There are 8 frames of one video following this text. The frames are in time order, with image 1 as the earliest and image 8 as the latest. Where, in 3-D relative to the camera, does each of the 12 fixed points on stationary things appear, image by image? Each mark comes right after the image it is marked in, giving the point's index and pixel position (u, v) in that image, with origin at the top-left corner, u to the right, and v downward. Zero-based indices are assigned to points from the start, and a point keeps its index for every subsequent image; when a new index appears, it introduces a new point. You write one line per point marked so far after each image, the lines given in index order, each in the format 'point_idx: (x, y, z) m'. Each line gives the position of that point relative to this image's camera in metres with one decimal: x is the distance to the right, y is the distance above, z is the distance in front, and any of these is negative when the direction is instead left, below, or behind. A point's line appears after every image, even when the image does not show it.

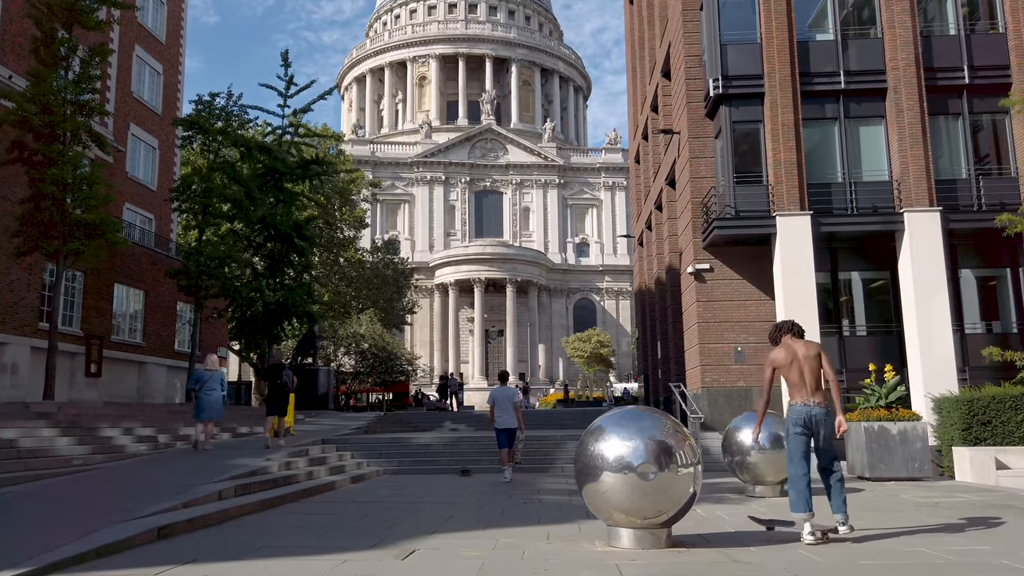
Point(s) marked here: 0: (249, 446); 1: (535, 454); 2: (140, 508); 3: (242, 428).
0: (-5.1, -3.1, +15.3) m
1: (+0.4, -3.3, +15.6) m
2: (-3.8, -2.3, +8.1) m
3: (-6.7, -3.5, +19.5) m
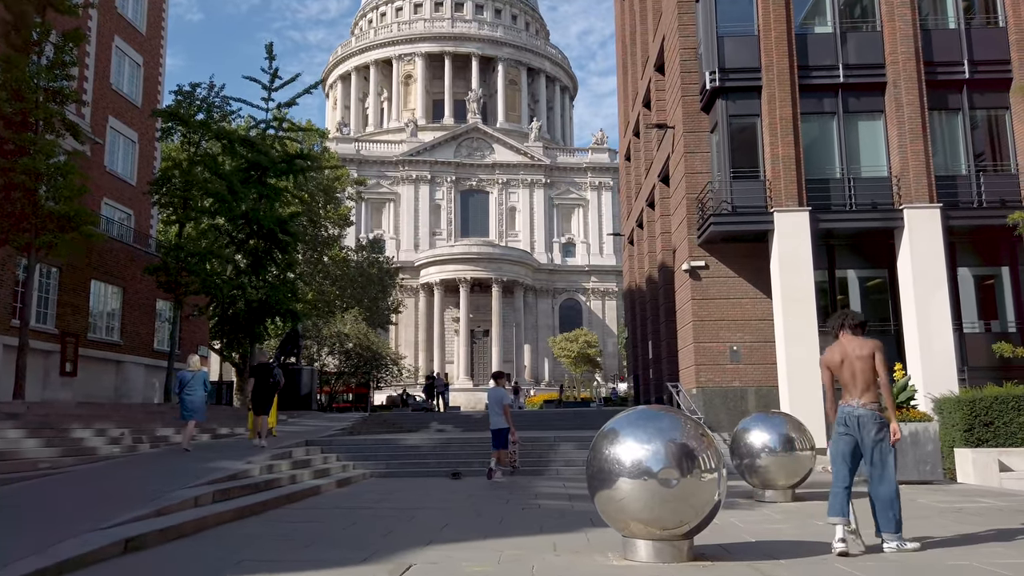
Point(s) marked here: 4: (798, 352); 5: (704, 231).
0: (-5.2, -3.0, +14.6) m
1: (+0.3, -3.2, +15.0) m
2: (-3.8, -2.2, +7.5) m
3: (-6.9, -3.4, +18.8) m
4: (+6.6, -1.5, +18.4) m
5: (+4.9, +1.4, +20.0) m
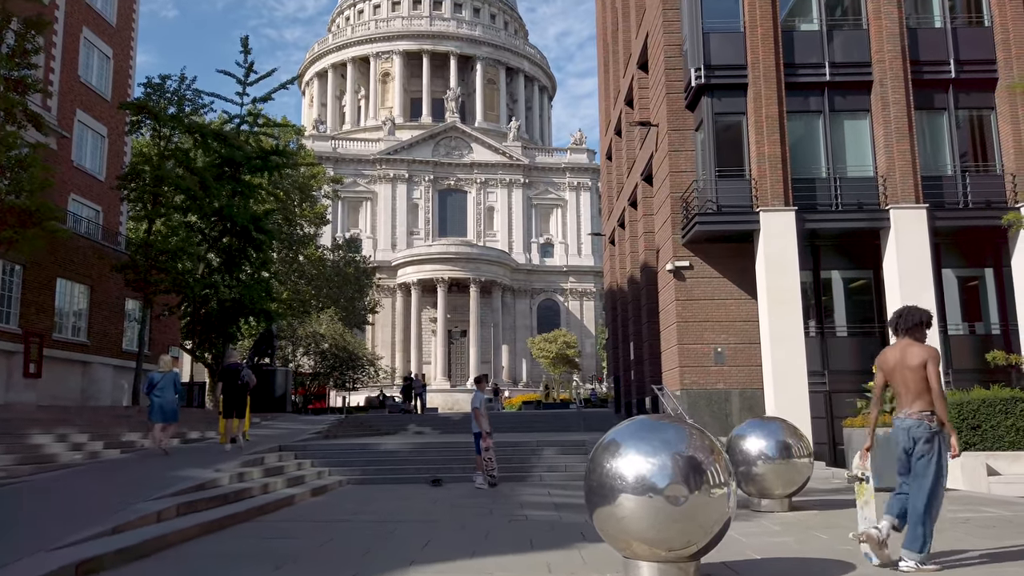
0: (-5.5, -2.9, +14.0) m
1: (0.0, -3.2, +14.5) m
2: (-3.9, -2.1, +6.9) m
3: (-7.3, -3.3, +18.2) m
4: (+6.2, -1.5, +18.1) m
5: (+4.4, +1.4, +19.7) m
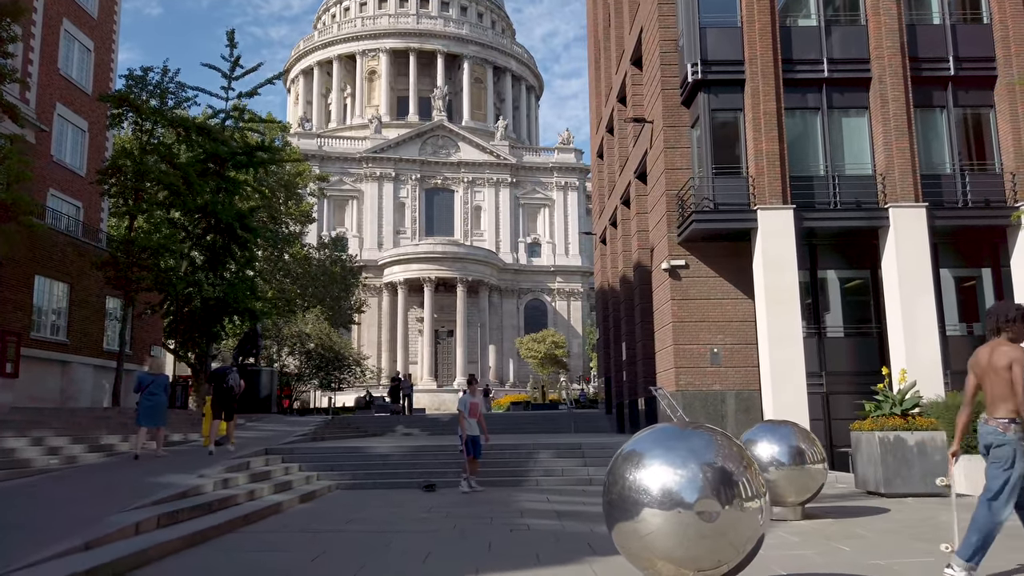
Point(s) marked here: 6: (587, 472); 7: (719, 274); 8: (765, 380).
0: (-5.6, -2.9, +13.4) m
1: (-0.1, -3.2, +14.1) m
2: (-3.9, -2.1, +6.4) m
3: (-7.5, -3.3, +17.6) m
4: (+6.1, -1.5, +17.8) m
5: (+4.2, +1.4, +19.3) m
6: (+1.3, -3.2, +13.7) m
7: (+5.2, +0.3, +19.9) m
8: (+5.8, -2.1, +18.0) m
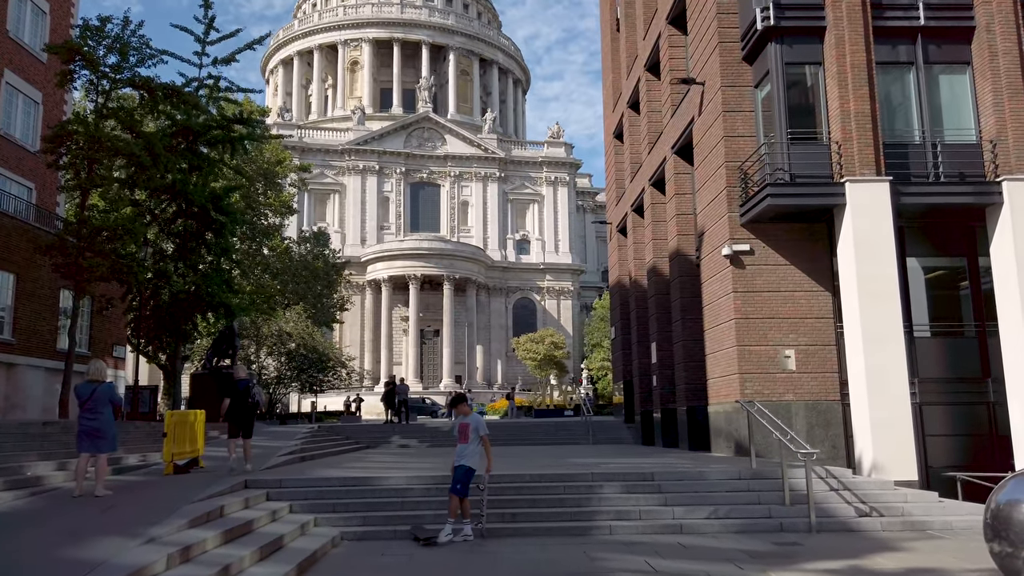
0: (-4.8, -2.6, +9.9) m
1: (+0.7, -2.9, +10.8) m
2: (-2.9, -1.9, +2.9) m
3: (-6.8, -3.0, +14.0) m
4: (+6.8, -1.3, +14.6) m
5: (+4.9, +1.6, +16.1) m
6: (+2.1, -3.0, +10.3) m
7: (+5.8, +0.6, +16.7) m
8: (+6.5, -1.9, +14.8) m
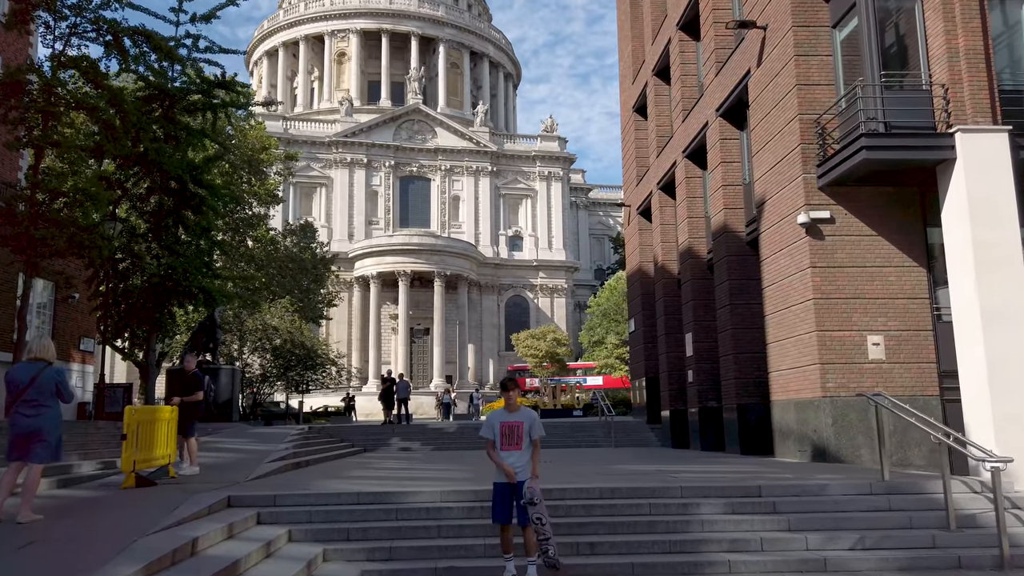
0: (-4.0, -2.1, +7.1) m
1: (+1.4, -2.4, +8.1) m
2: (-2.0, -1.4, +0.2) m
3: (-6.1, -2.5, +11.2) m
4: (+7.4, -0.9, +12.0) m
5: (+5.6, +2.1, +13.5) m
6: (+2.9, -2.5, +7.7) m
7: (+6.5, +1.0, +14.1) m
8: (+7.1, -1.4, +12.3) m
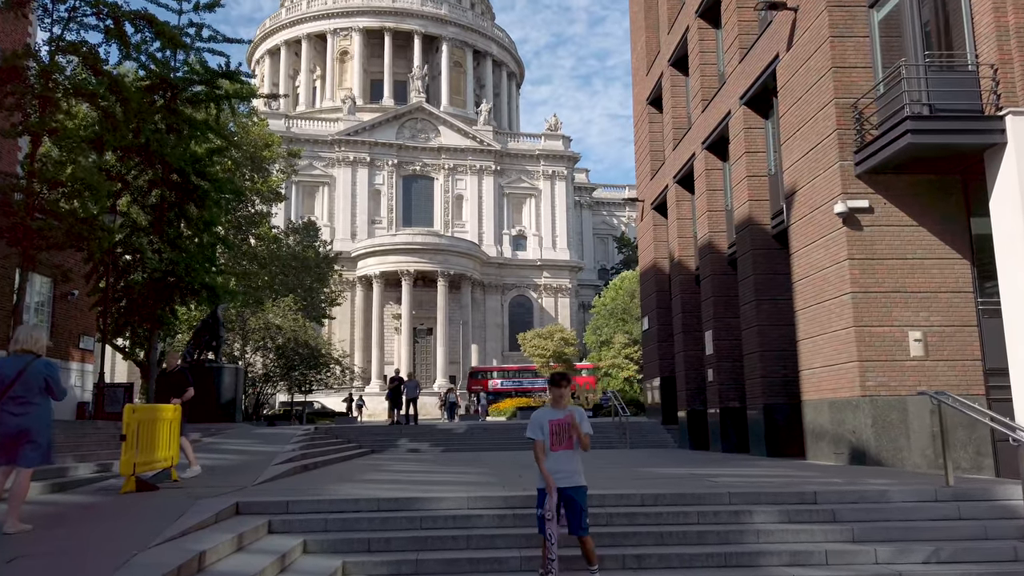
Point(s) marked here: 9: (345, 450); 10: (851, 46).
0: (-3.7, -2.0, +6.4) m
1: (+1.8, -2.3, +7.3) m
2: (-1.6, -1.2, -0.5) m
3: (-5.7, -2.4, +10.5) m
4: (+7.8, -0.7, +11.3) m
5: (+5.9, +2.2, +12.7) m
6: (+3.2, -2.4, +7.0) m
7: (+6.8, +1.1, +13.4) m
8: (+7.5, -1.3, +11.5) m
9: (-4.0, -4.0, +19.6) m
10: (+5.9, +4.2, +13.8) m
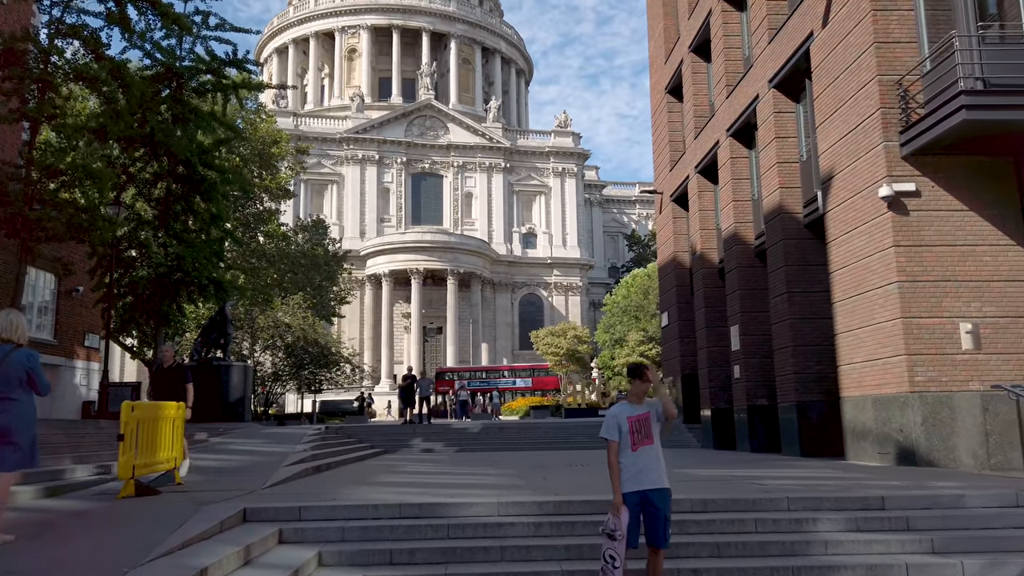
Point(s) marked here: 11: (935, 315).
0: (-3.4, -1.9, +5.7) m
1: (+2.1, -2.2, +6.6) m
2: (-1.4, -1.1, -1.3) m
3: (-5.4, -2.3, +9.8) m
4: (+8.1, -0.6, +10.5) m
5: (+6.3, +2.4, +11.9) m
6: (+3.5, -2.2, +6.2) m
7: (+7.2, +1.3, +12.6) m
8: (+7.8, -1.1, +10.7) m
9: (-3.5, -3.9, +18.9) m
10: (+6.3, +4.4, +12.9) m
11: (+6.5, -0.4, +12.2) m
